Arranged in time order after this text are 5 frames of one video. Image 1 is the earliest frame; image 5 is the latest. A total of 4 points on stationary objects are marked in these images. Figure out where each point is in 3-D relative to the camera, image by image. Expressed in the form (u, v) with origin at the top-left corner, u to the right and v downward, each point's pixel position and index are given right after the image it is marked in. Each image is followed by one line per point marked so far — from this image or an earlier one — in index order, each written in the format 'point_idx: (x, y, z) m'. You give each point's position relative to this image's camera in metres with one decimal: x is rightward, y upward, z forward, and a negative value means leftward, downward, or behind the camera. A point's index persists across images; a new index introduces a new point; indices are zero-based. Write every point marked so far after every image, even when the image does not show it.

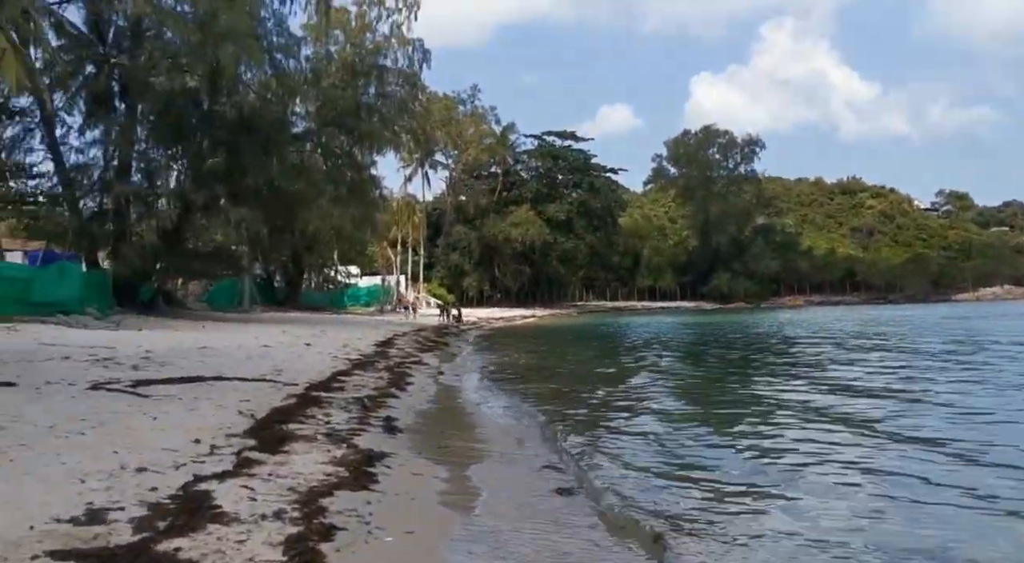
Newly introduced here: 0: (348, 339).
0: (-3.9, -1.4, +20.0) m
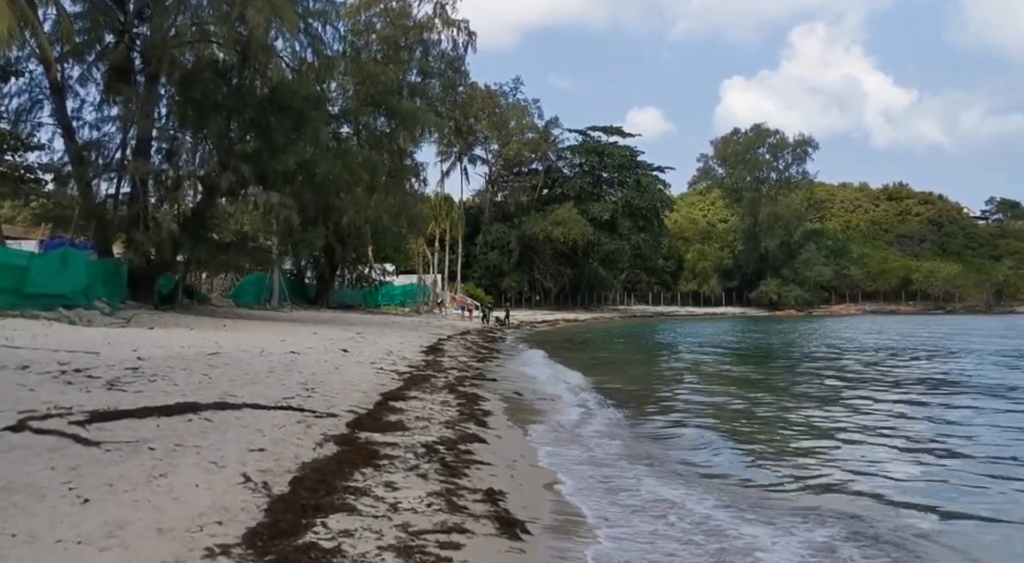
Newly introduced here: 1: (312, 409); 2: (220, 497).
0: (-2.5, -1.3, +17.2) m
1: (-1.7, -1.1, +7.0) m
2: (-1.4, -1.0, +4.1) m
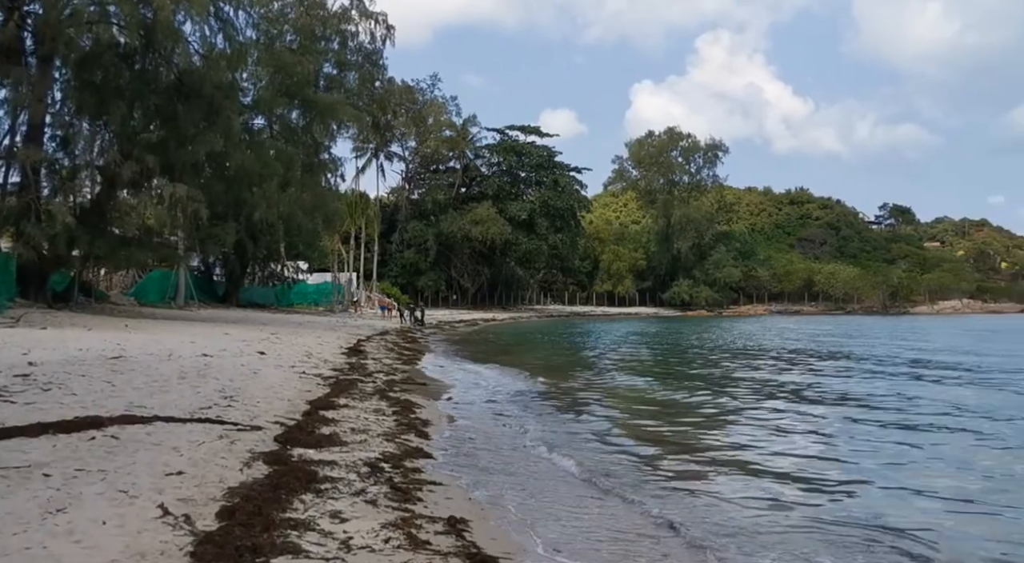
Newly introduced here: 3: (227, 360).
0: (-4.0, -1.2, +16.3) m
1: (-2.1, -1.1, +6.3) m
2: (-1.5, -1.0, +3.4) m
3: (-3.7, -1.0, +11.0) m
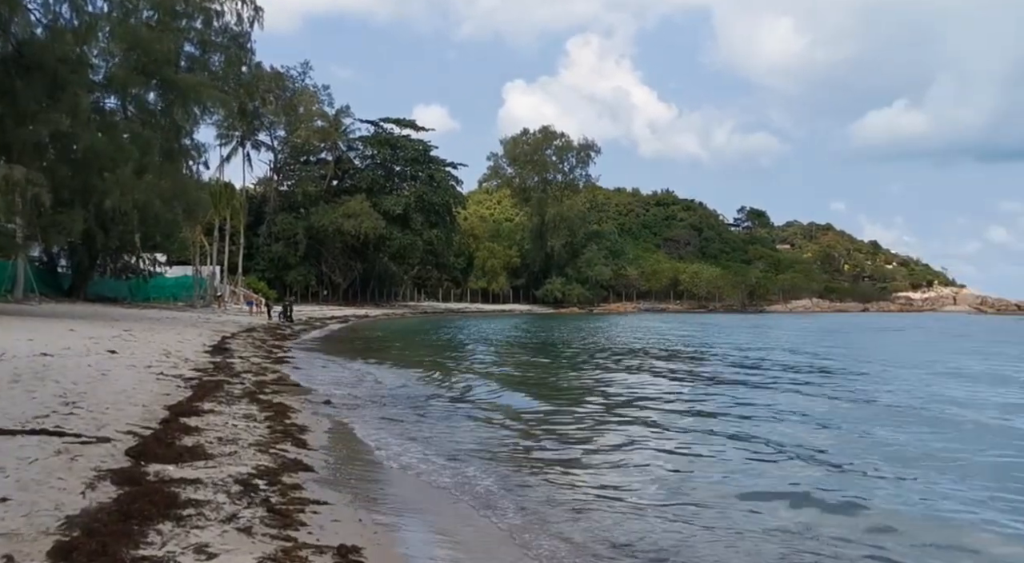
0: (-6.2, -1.1, +15.1) m
1: (-2.8, -1.0, +5.5) m
2: (-1.9, -1.0, +2.7) m
3: (-5.2, -0.9, +9.8) m
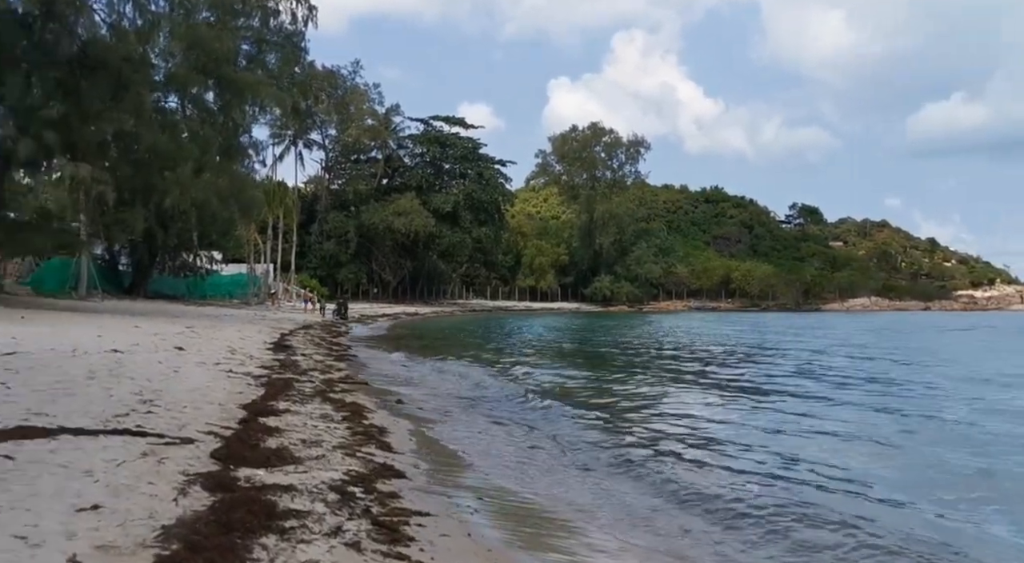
0: (-5.1, -1.1, +15.1) m
1: (-2.2, -1.0, +5.3) m
2: (-1.4, -1.0, +2.5) m
3: (-4.3, -0.9, +9.8) m
